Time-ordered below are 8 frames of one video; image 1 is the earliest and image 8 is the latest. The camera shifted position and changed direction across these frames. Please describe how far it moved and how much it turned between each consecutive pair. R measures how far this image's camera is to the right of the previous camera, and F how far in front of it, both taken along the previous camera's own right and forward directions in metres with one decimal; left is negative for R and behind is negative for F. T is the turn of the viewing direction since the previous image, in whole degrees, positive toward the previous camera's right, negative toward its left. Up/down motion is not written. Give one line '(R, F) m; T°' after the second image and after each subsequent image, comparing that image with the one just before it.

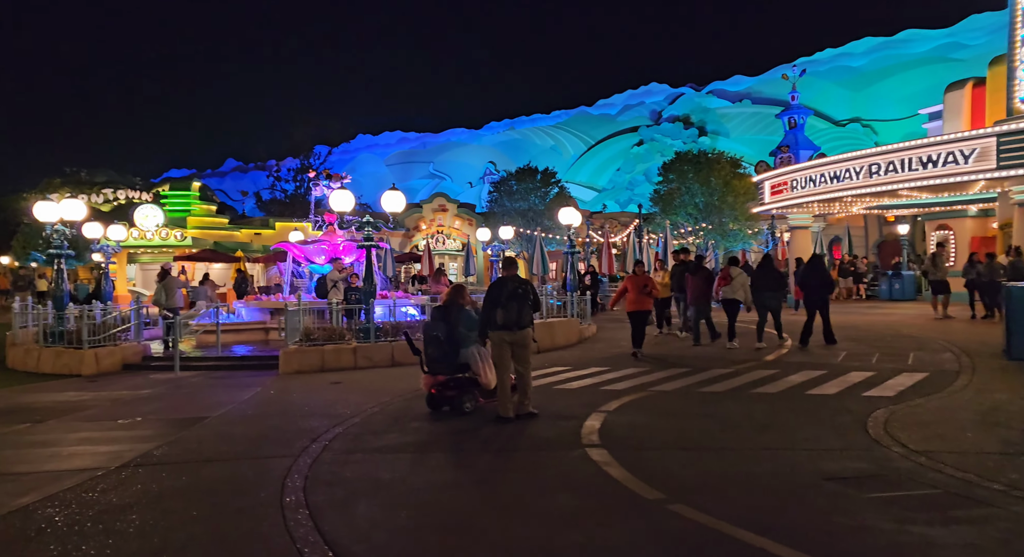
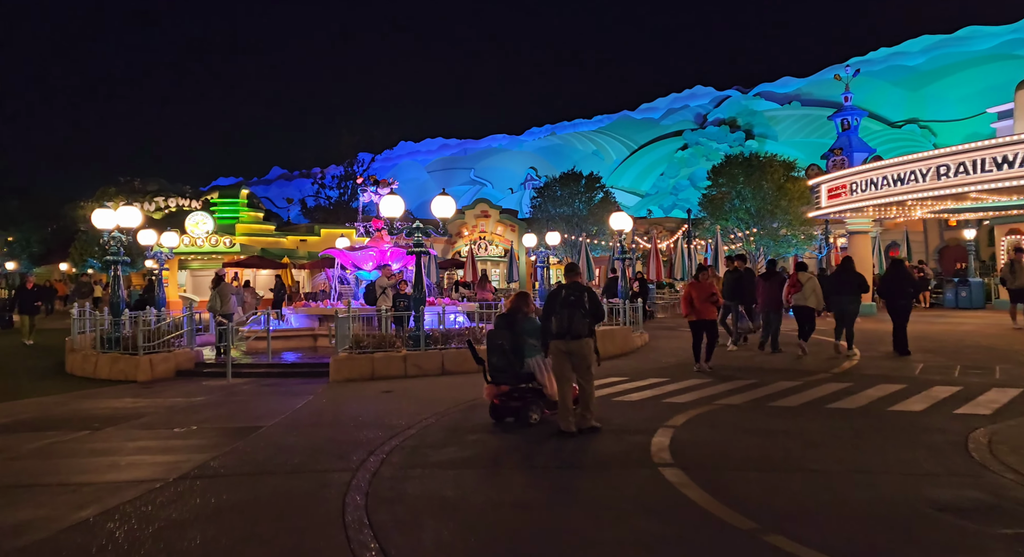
(-0.2, +0.3) m; -3°
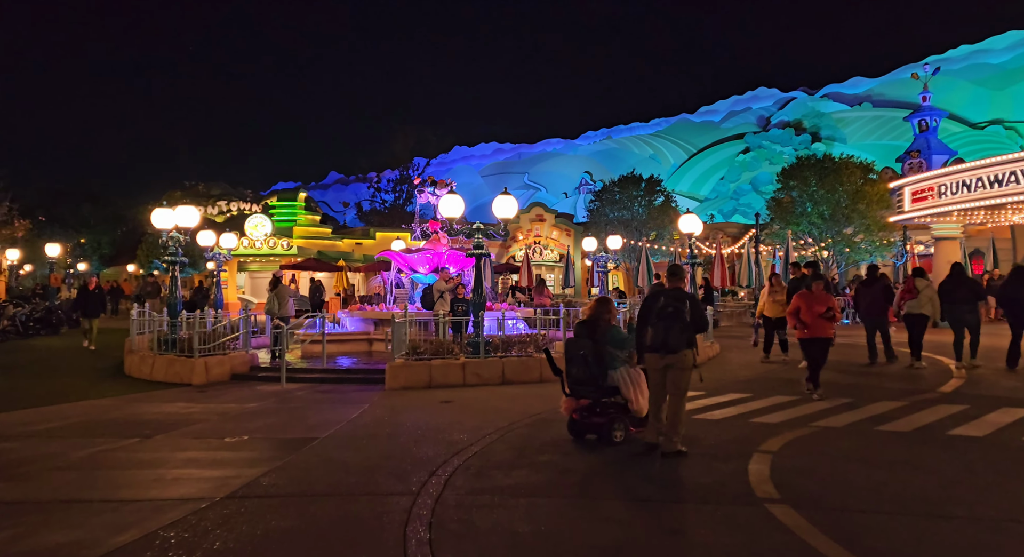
(-0.2, +0.7) m; -4°
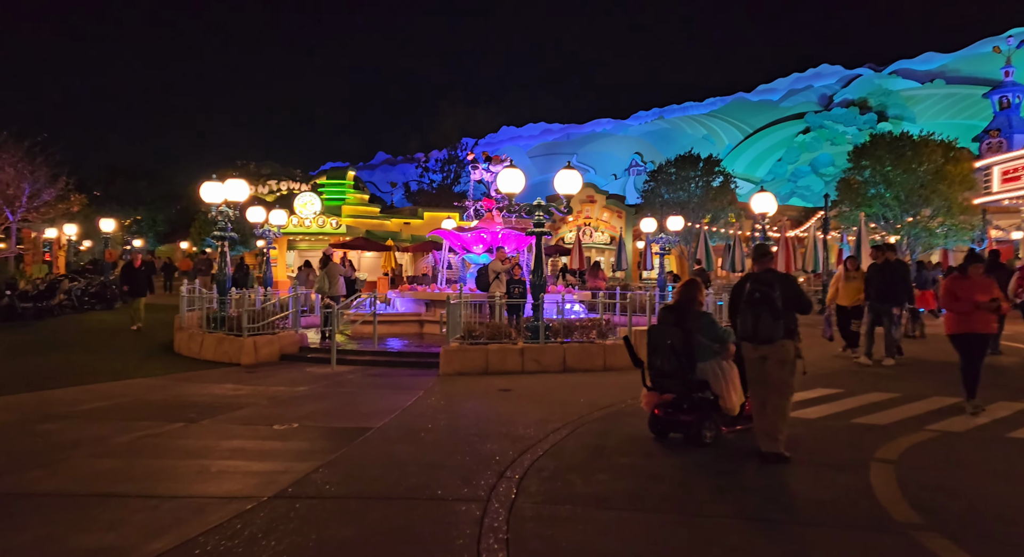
(-0.3, +0.7) m; -3°
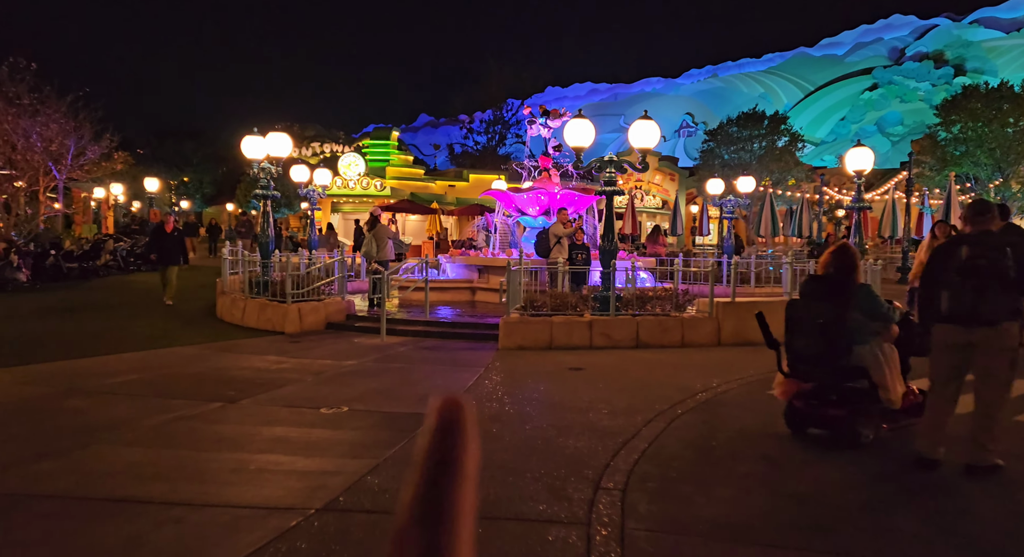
(-0.4, +1.1) m; -3°
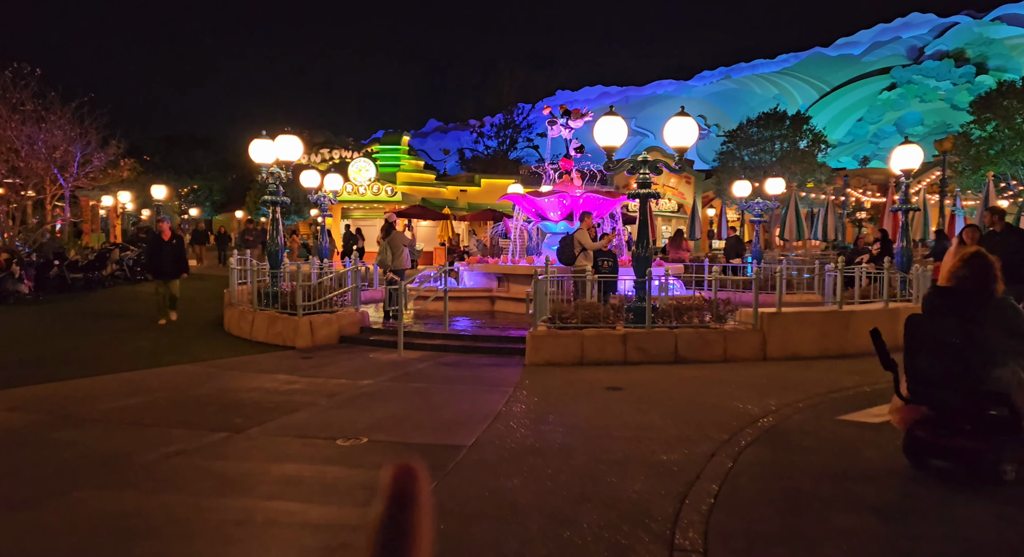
(-0.2, +0.7) m; -1°
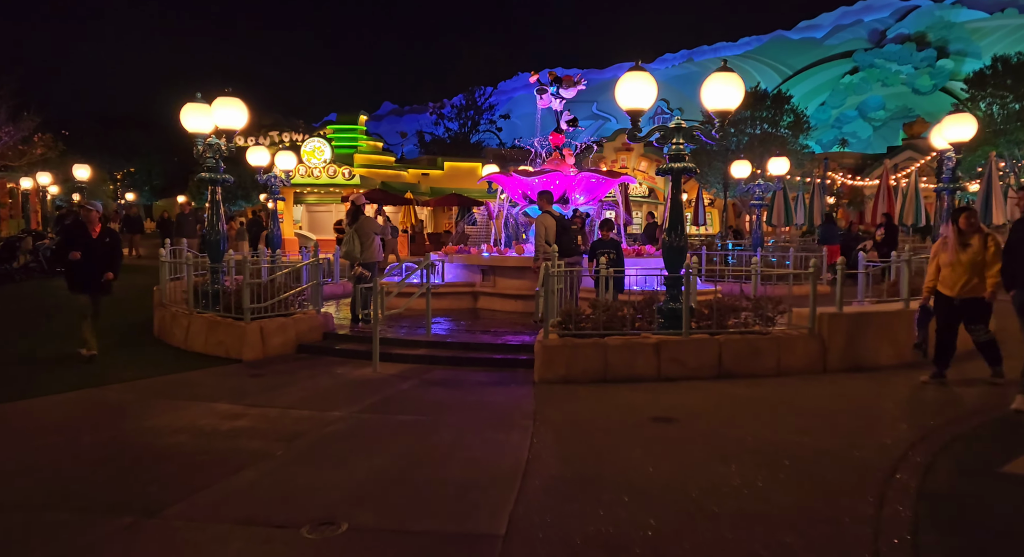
(-0.5, +1.9) m; +4°
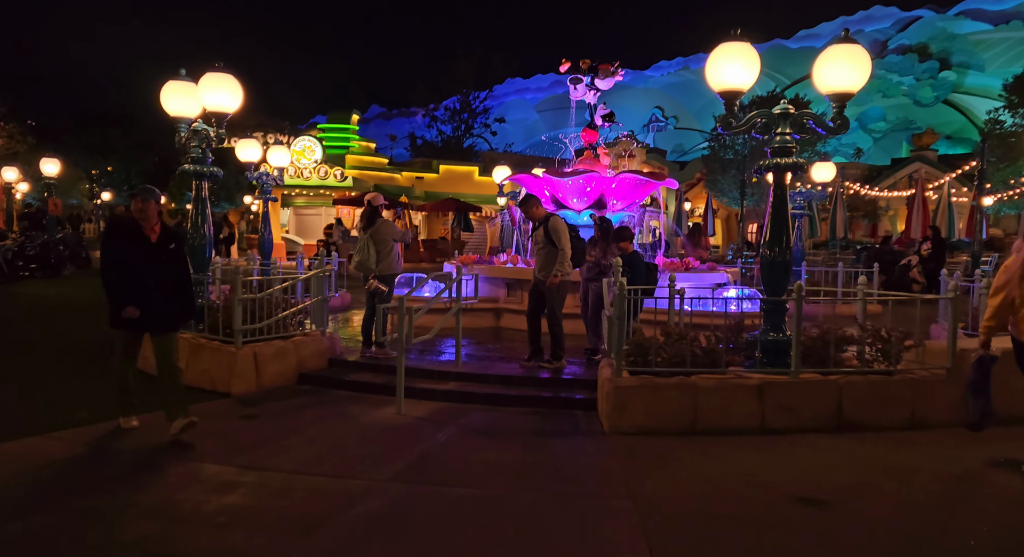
(-0.7, +1.6) m; +1°
